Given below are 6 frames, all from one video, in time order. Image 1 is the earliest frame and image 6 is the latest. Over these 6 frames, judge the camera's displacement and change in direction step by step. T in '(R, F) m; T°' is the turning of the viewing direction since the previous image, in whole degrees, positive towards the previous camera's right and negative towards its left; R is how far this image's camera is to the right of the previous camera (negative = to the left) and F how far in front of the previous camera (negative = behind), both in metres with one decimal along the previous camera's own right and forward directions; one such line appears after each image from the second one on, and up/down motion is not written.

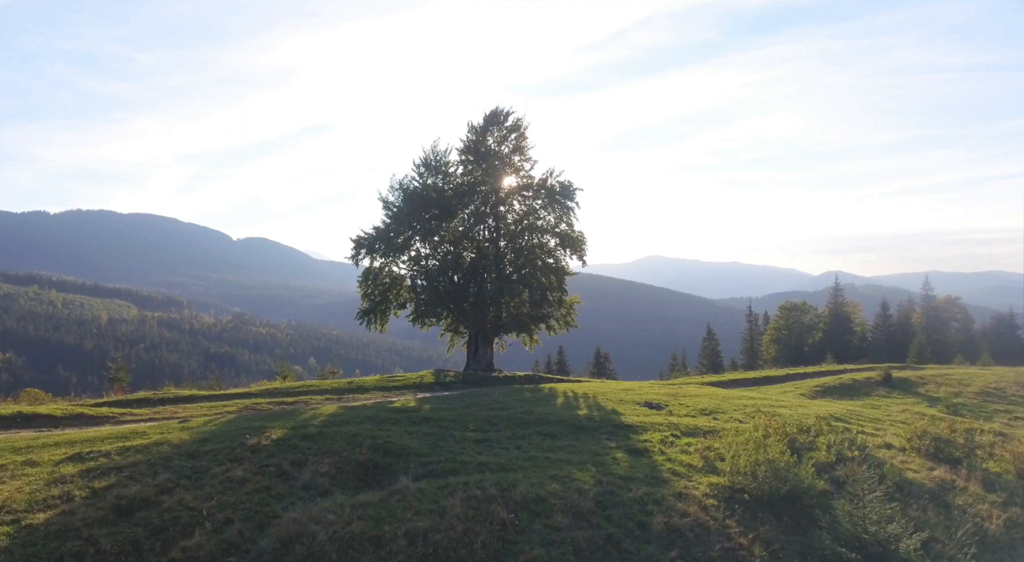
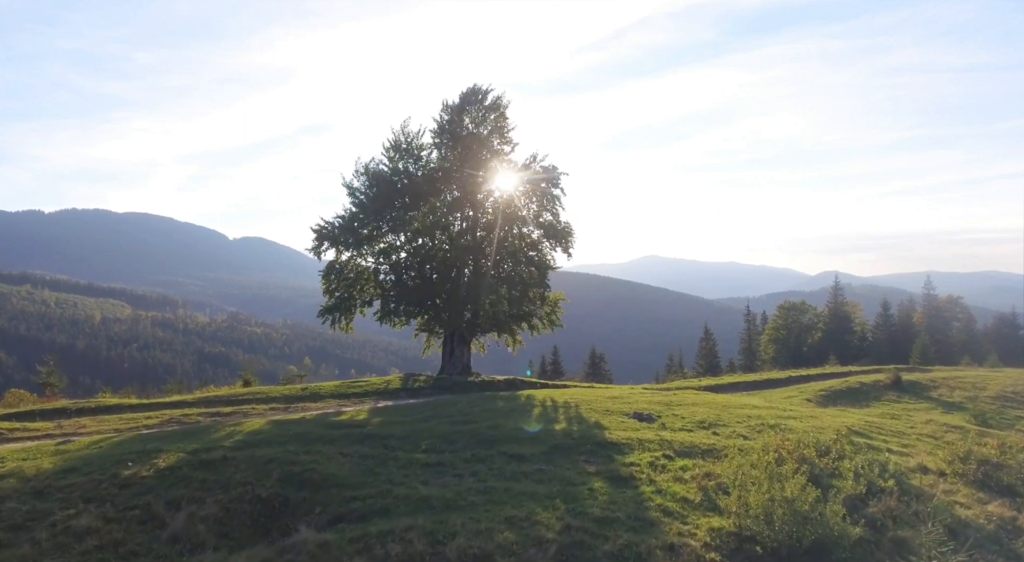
(+0.9, +3.3) m; 0°
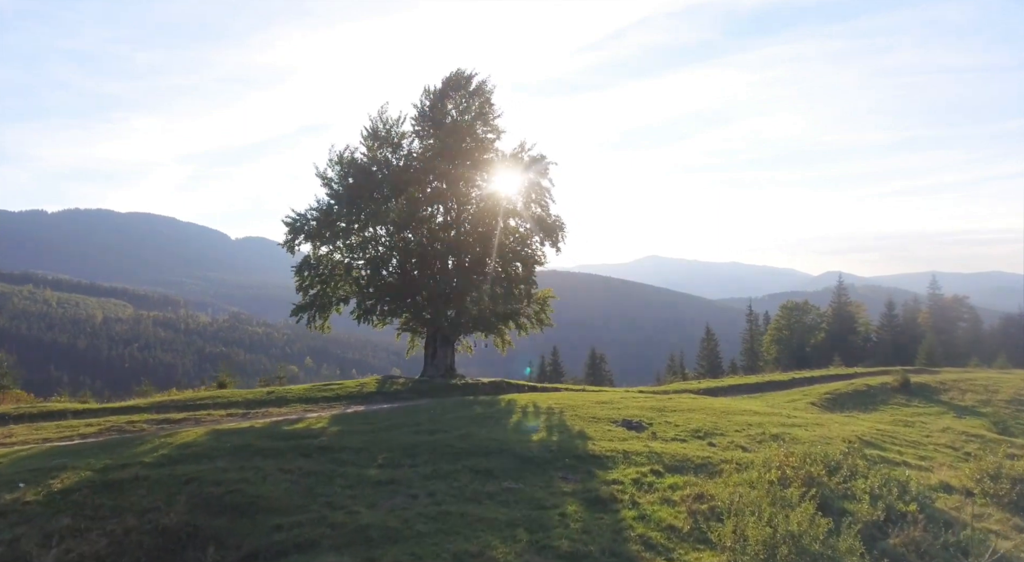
(+0.7, +1.9) m; 0°
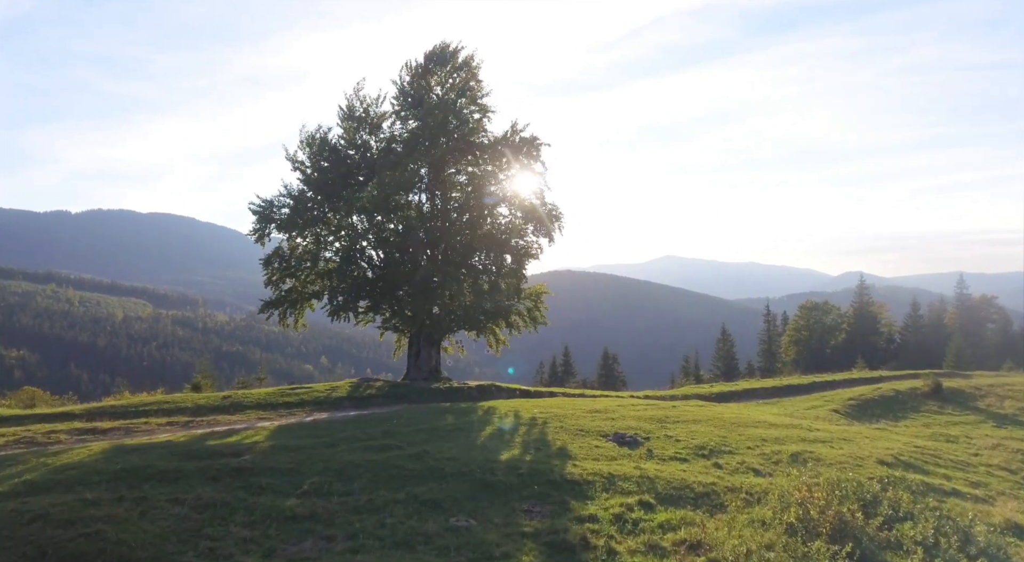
(+1.0, +2.8) m; -1°
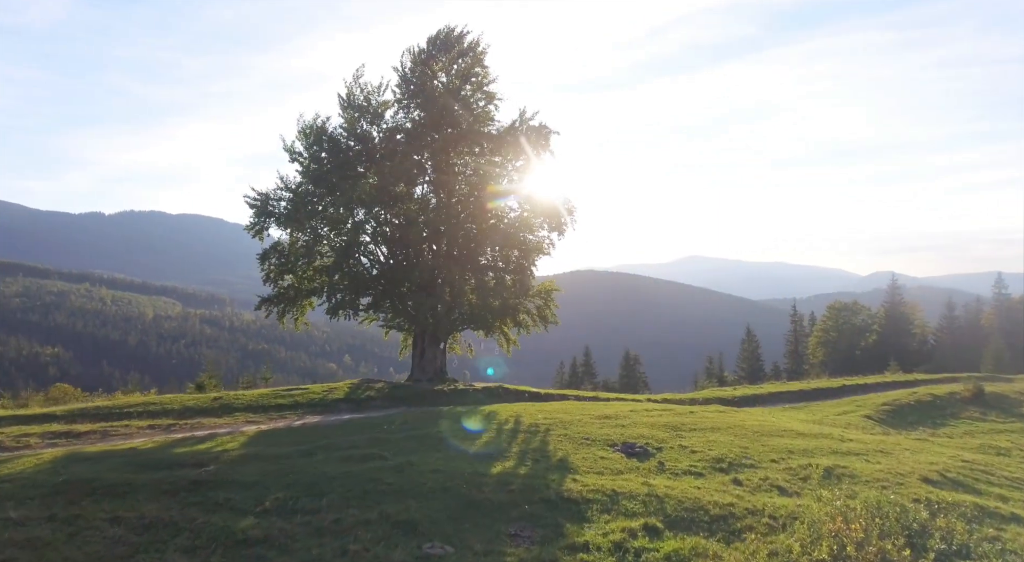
(+0.5, +1.5) m; -2°
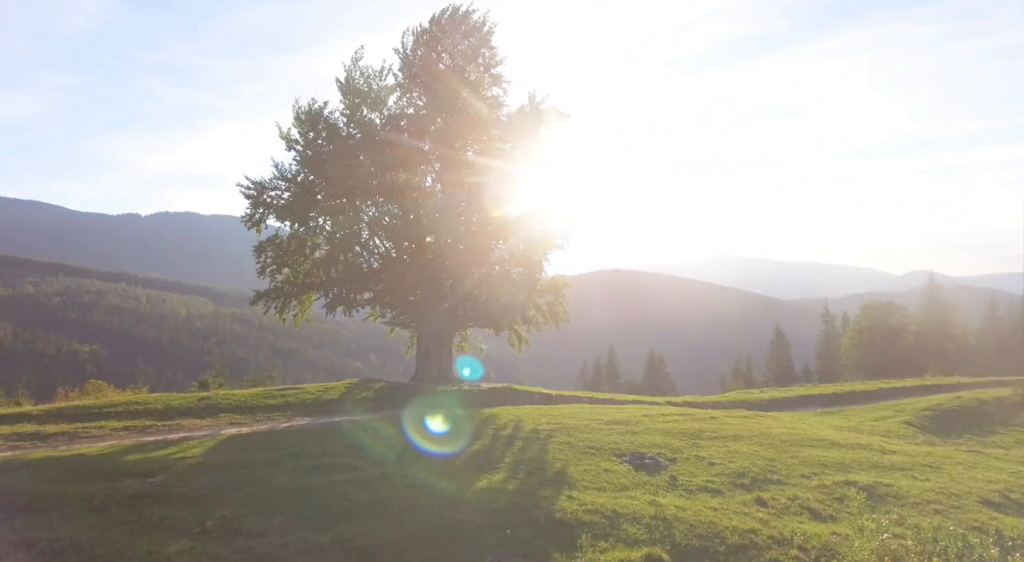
(+0.6, +1.6) m; -2°
